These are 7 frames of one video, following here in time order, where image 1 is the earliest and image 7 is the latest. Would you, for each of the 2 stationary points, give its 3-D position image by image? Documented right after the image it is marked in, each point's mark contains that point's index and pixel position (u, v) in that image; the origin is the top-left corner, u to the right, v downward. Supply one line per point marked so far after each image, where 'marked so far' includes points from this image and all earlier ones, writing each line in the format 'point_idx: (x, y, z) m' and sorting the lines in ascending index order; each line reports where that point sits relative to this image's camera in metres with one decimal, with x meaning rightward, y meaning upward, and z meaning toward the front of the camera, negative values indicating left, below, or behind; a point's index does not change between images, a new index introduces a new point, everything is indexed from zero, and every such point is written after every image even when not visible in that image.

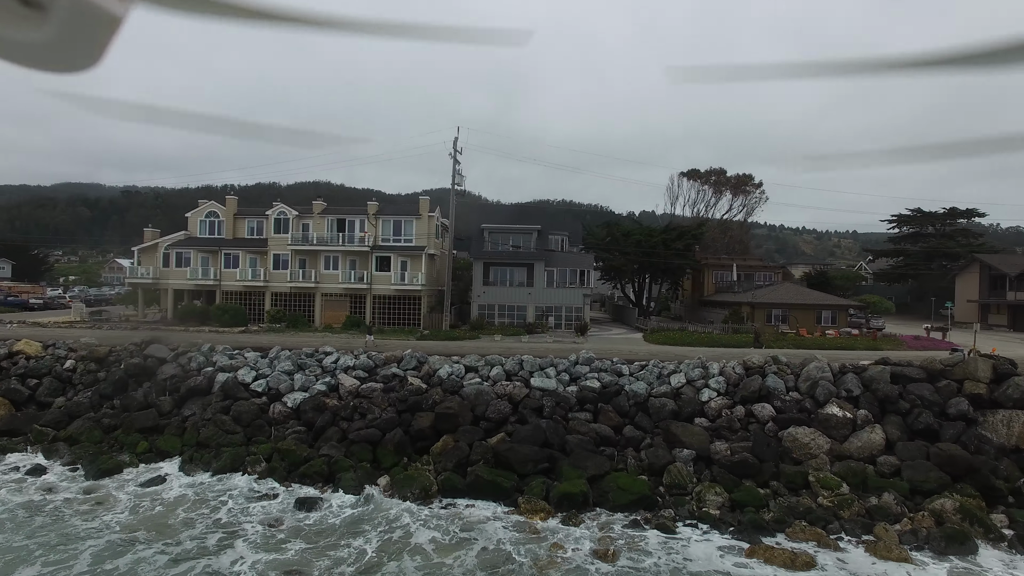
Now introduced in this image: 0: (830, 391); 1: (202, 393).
0: (+10.4, -3.4, +17.8) m
1: (-11.4, -3.9, +20.0) m
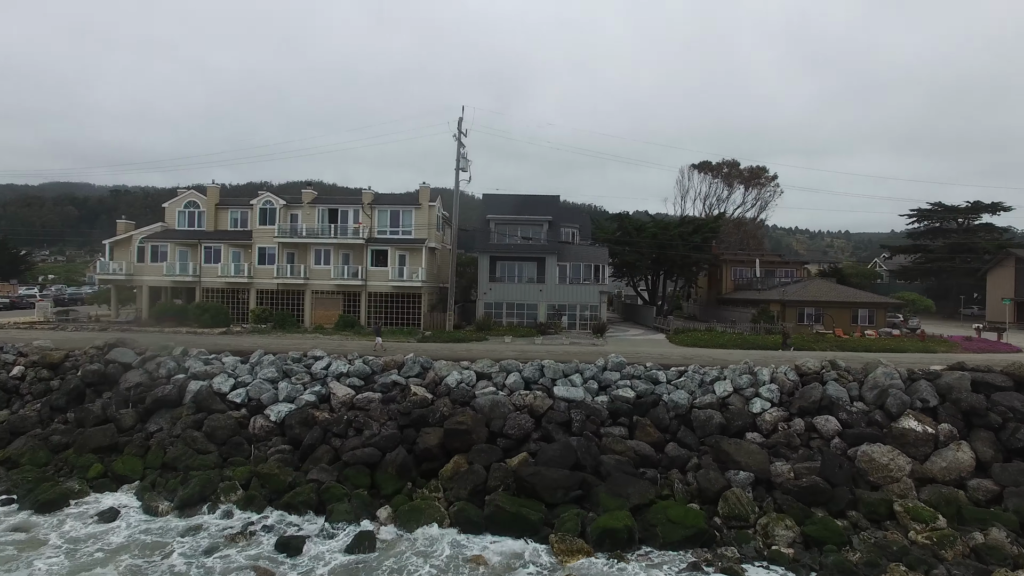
0: (+11.0, -3.2, +15.3) m
1: (-10.8, -3.7, +17.2) m
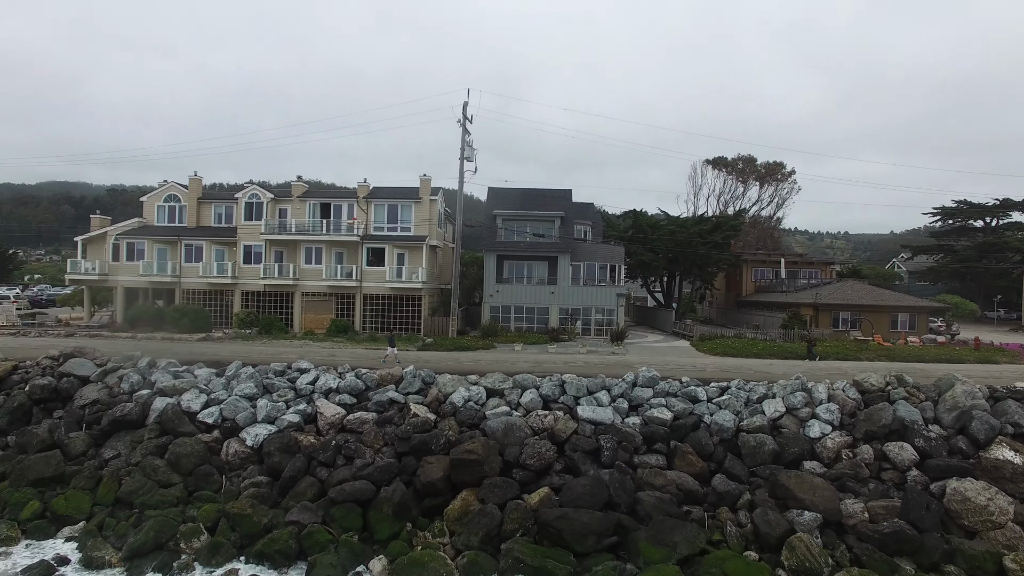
0: (+11.5, -3.3, +13.0) m
1: (-10.4, -3.8, +14.8) m
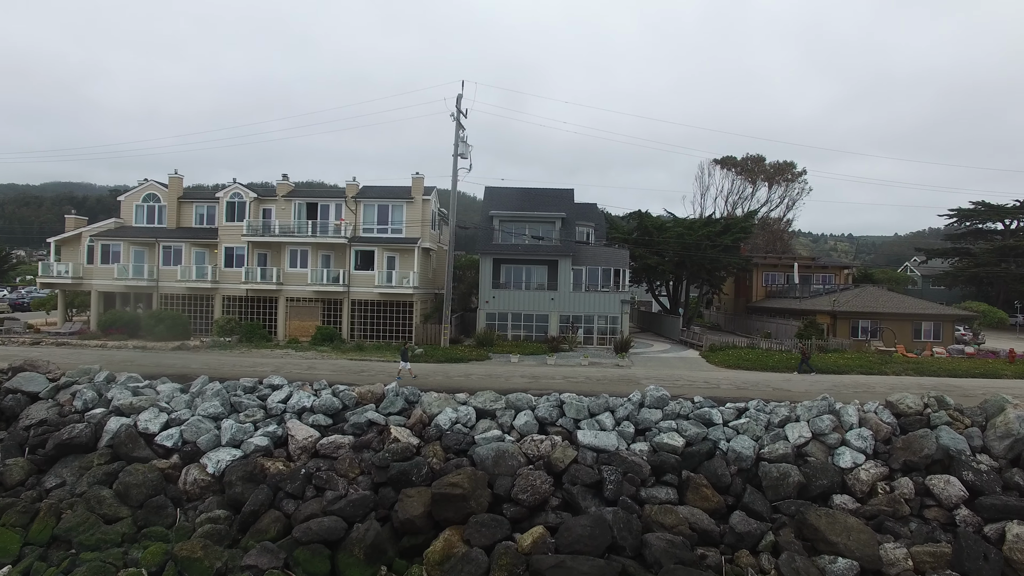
0: (+11.3, -3.5, +11.3) m
1: (-10.6, -4.0, +13.3) m
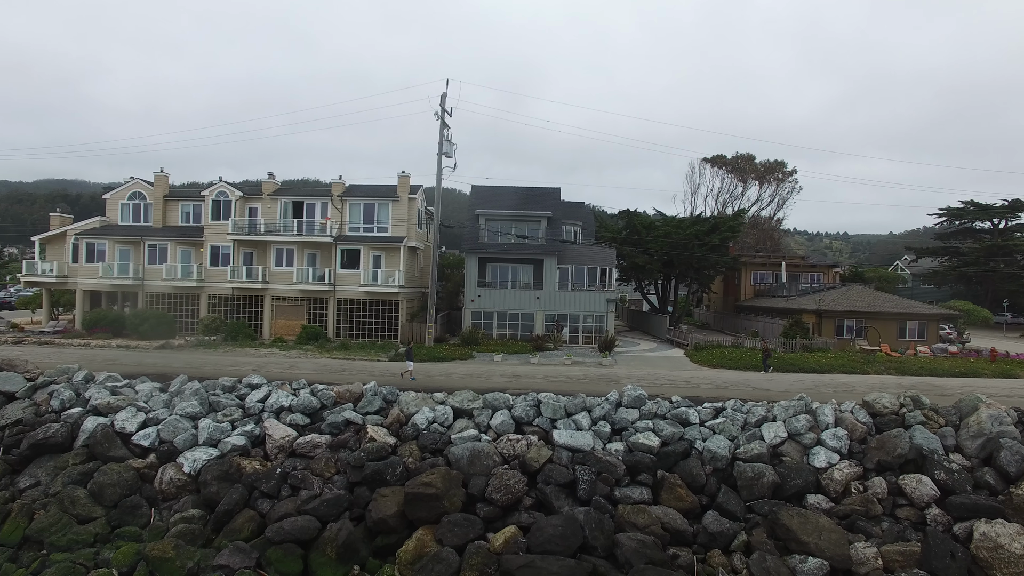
0: (+10.7, -3.5, +11.4) m
1: (-11.1, -4.0, +13.3) m
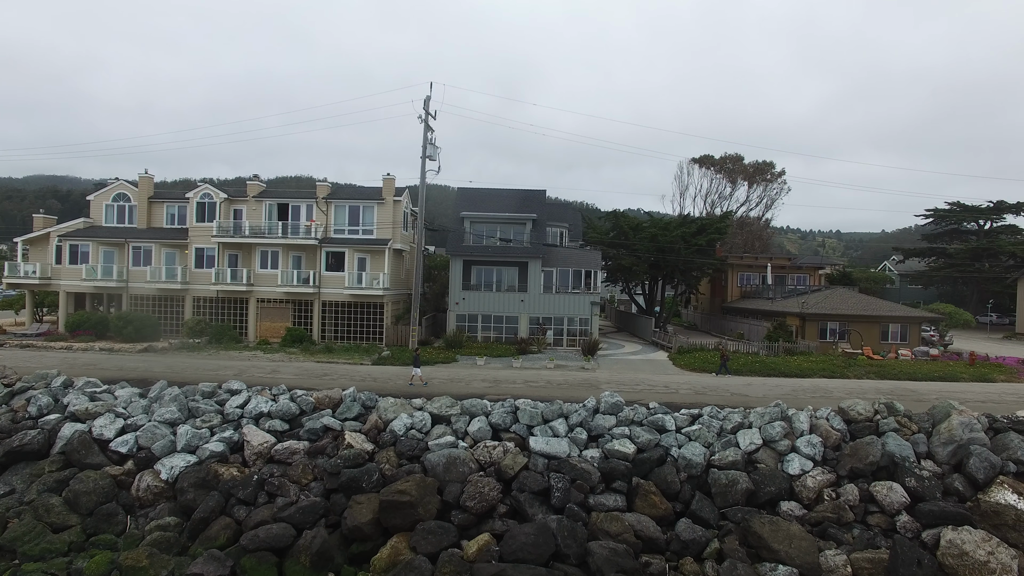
0: (+10.2, -3.7, +11.6) m
1: (-11.7, -4.1, +13.2) m
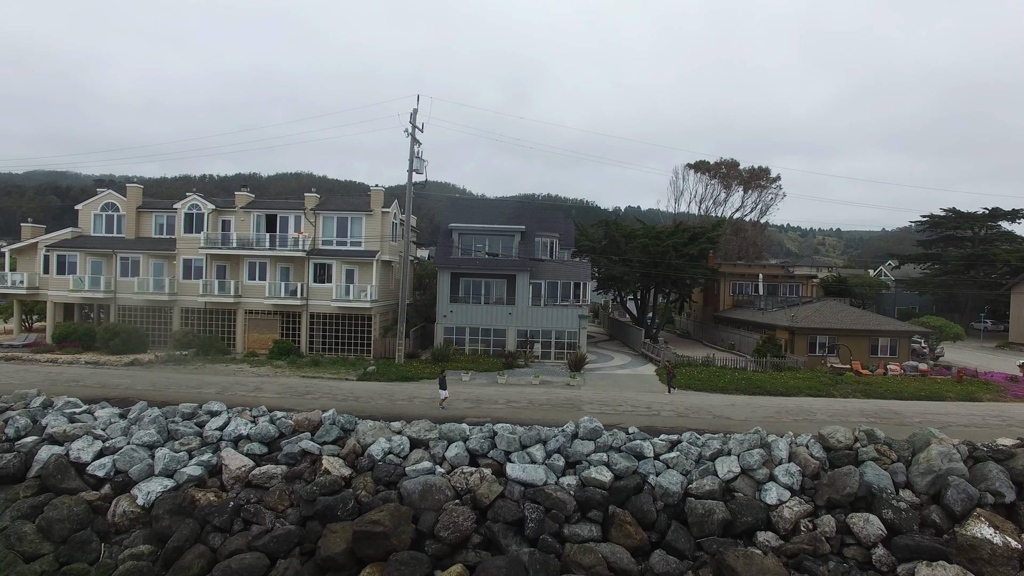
0: (+9.7, -4.4, +11.5) m
1: (-12.2, -4.7, +13.2) m
